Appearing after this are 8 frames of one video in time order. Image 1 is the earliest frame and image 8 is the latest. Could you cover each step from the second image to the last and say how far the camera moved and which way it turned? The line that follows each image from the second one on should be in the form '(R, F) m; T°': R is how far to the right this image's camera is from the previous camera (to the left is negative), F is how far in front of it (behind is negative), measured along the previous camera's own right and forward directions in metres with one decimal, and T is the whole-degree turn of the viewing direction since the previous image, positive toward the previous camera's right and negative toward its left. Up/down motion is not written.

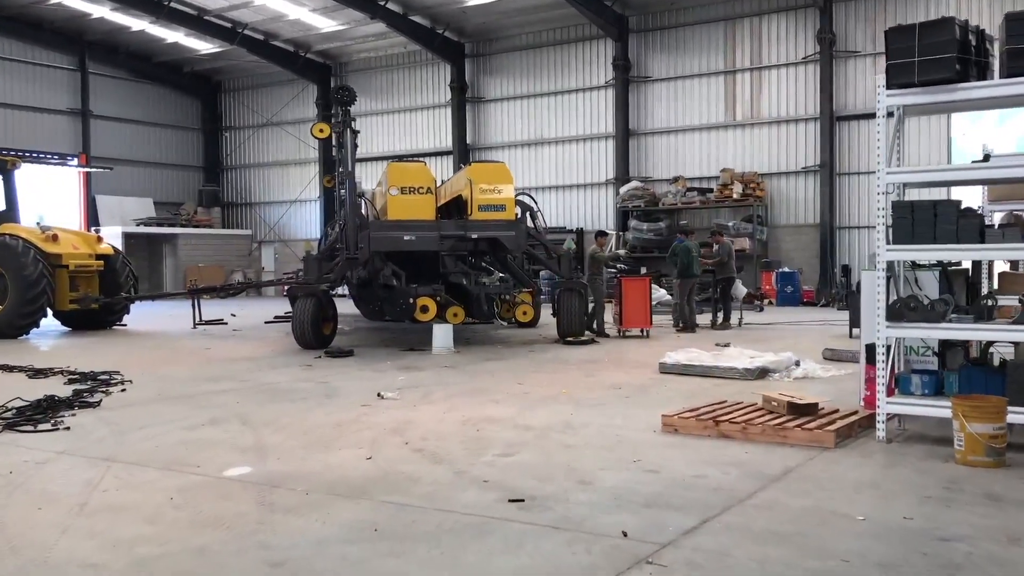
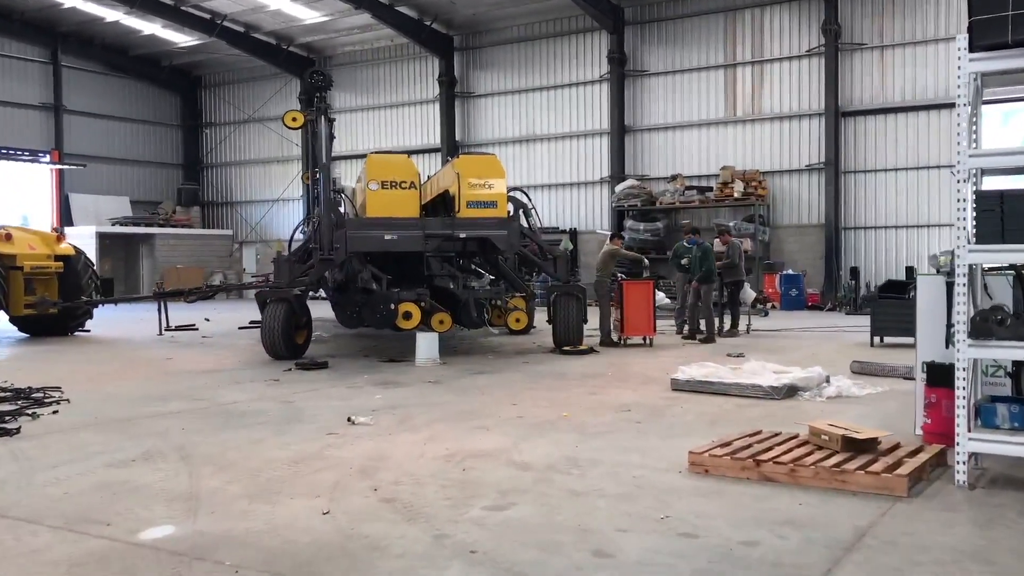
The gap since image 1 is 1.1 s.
(0.0, +0.9) m; +1°
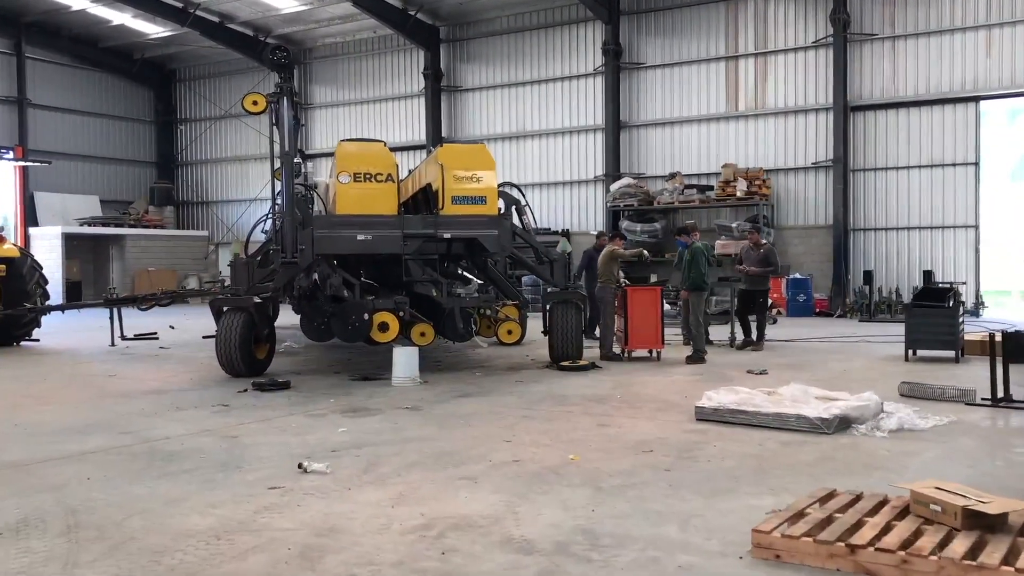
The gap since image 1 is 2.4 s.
(0.0, +1.1) m; +1°
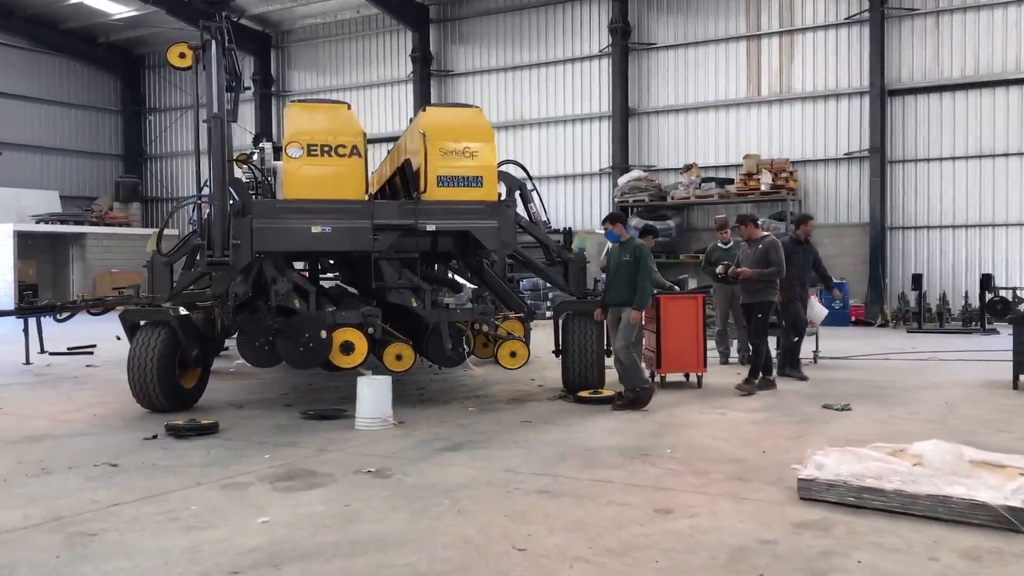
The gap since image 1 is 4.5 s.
(-0.1, +1.8) m; 0°
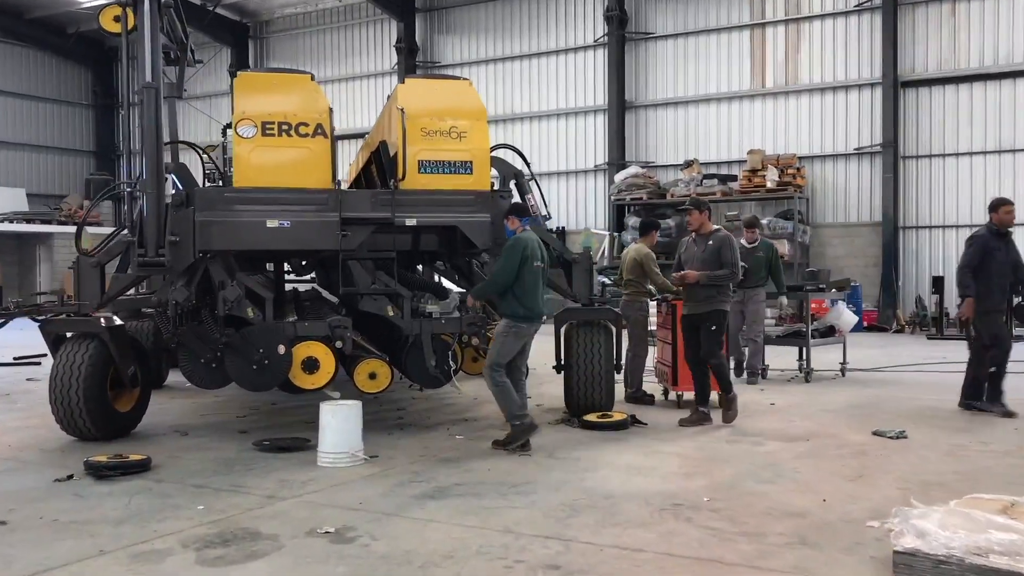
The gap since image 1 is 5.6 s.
(0.0, +0.9) m; +1°
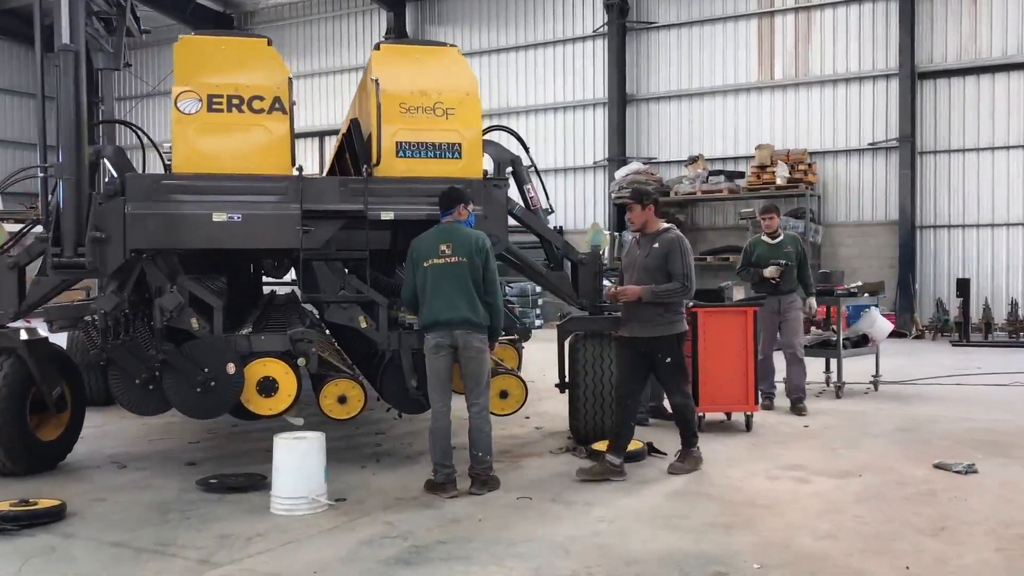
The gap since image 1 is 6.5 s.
(0.0, +0.8) m; 0°
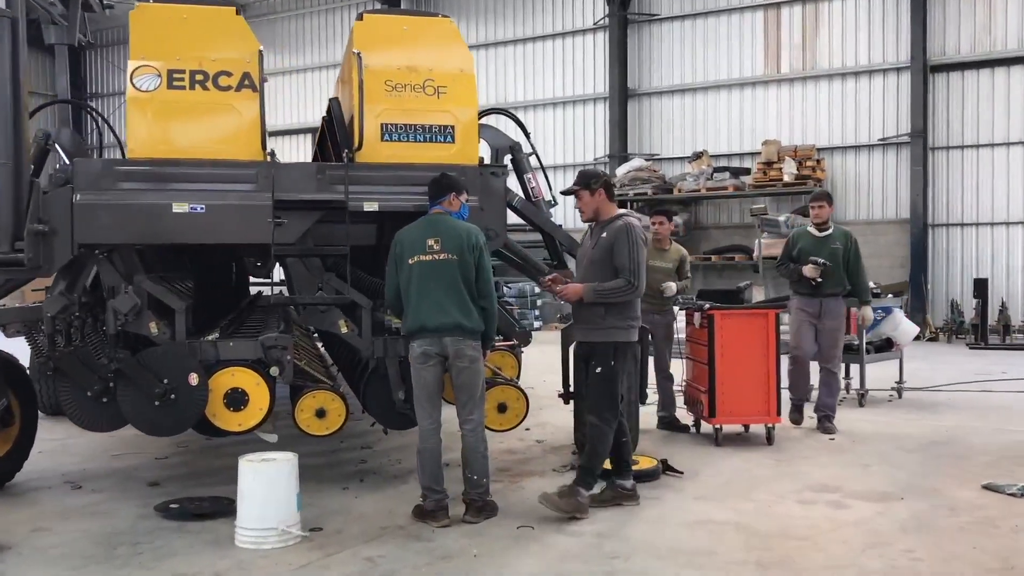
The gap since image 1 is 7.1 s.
(0.0, +0.5) m; 0°
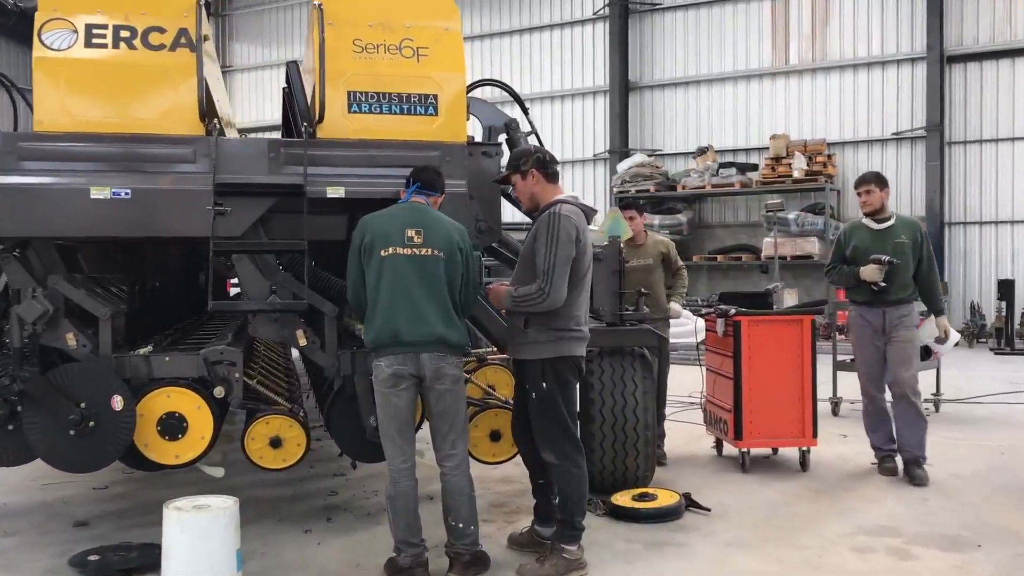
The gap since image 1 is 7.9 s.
(0.0, +0.6) m; 0°
